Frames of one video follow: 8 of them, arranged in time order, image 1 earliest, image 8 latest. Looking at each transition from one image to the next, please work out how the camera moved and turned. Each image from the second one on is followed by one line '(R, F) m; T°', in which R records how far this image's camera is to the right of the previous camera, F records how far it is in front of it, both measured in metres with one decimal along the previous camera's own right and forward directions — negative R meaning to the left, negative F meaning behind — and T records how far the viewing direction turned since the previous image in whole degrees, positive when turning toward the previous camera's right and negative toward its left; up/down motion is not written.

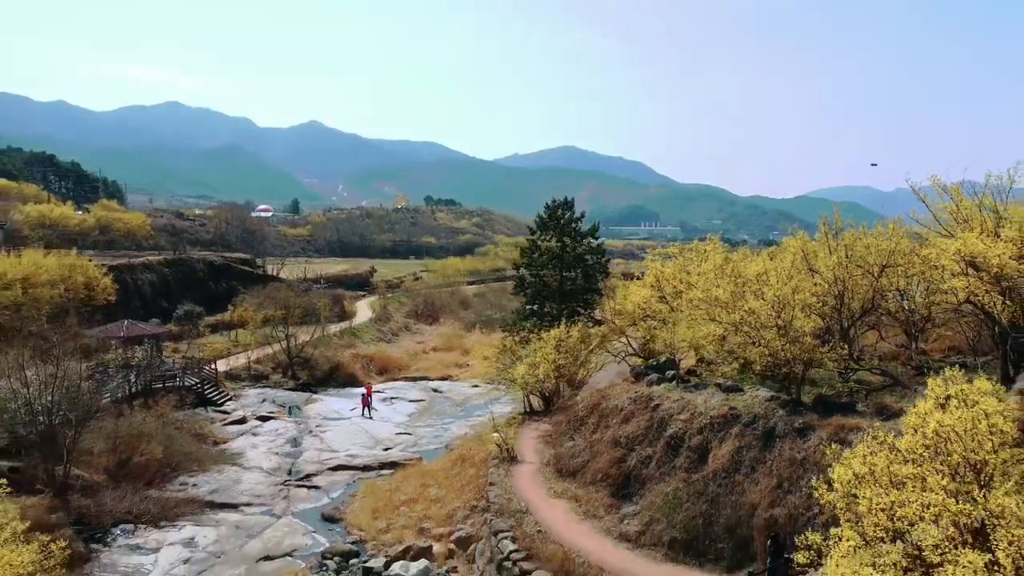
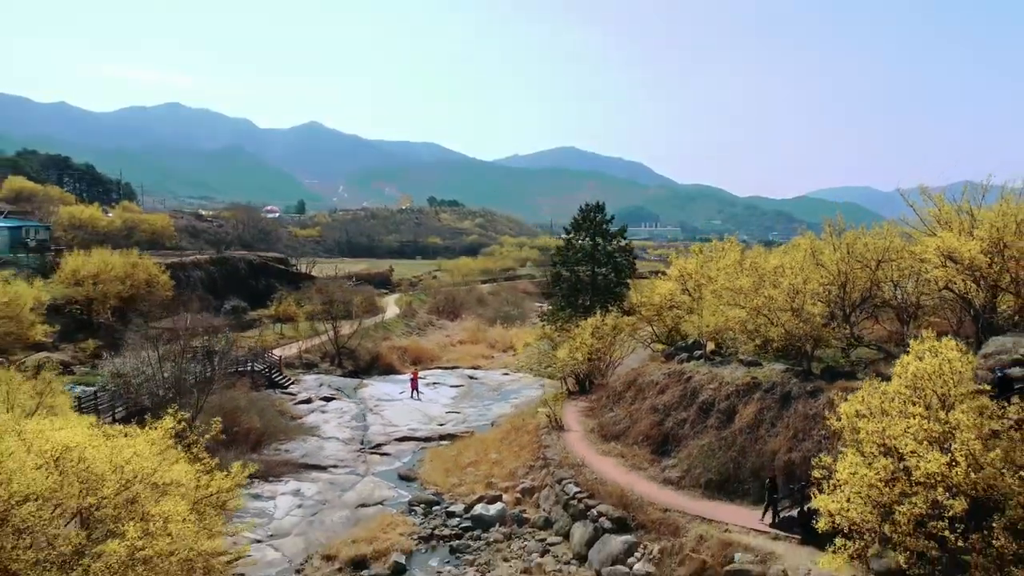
(-2.8, -4.6) m; 0°
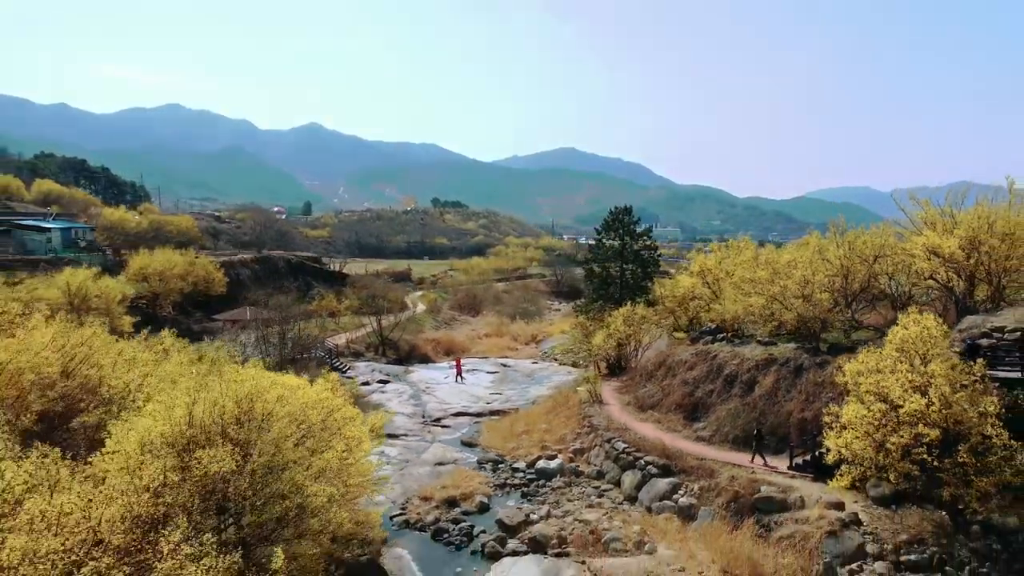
(-3.1, -5.1) m; 0°
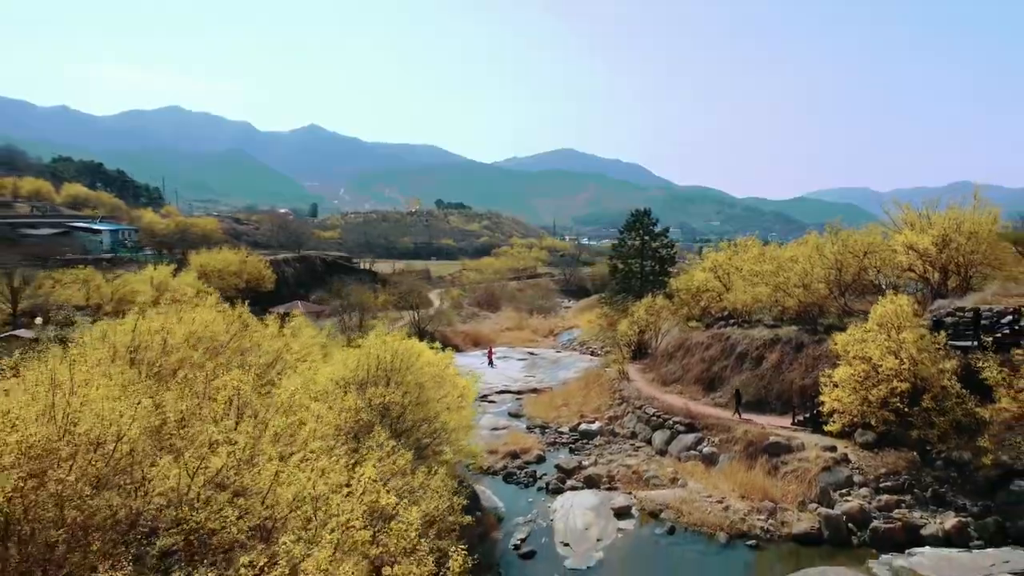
(-3.0, -5.9) m; 0°
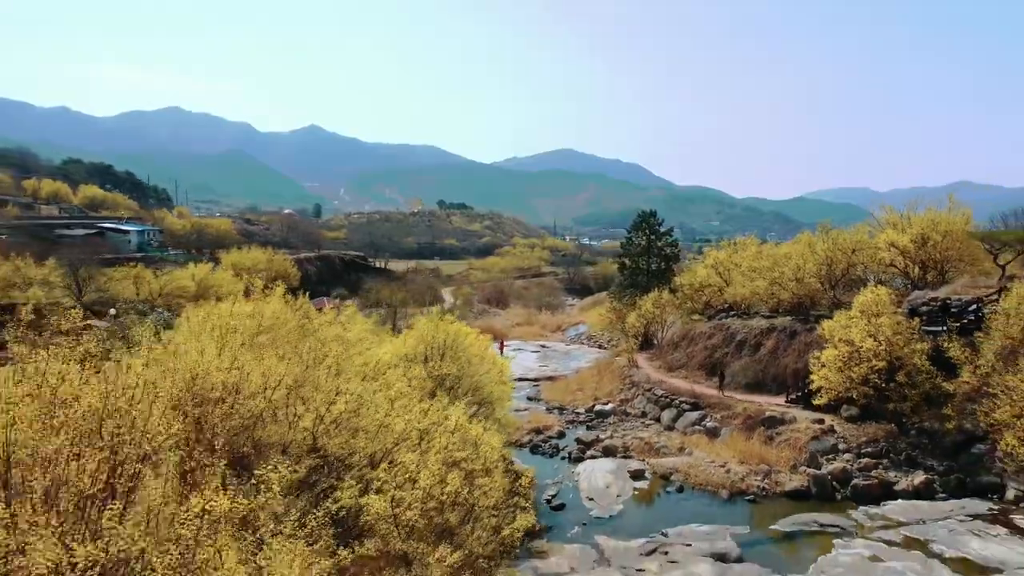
(-1.6, -4.0) m; 0°
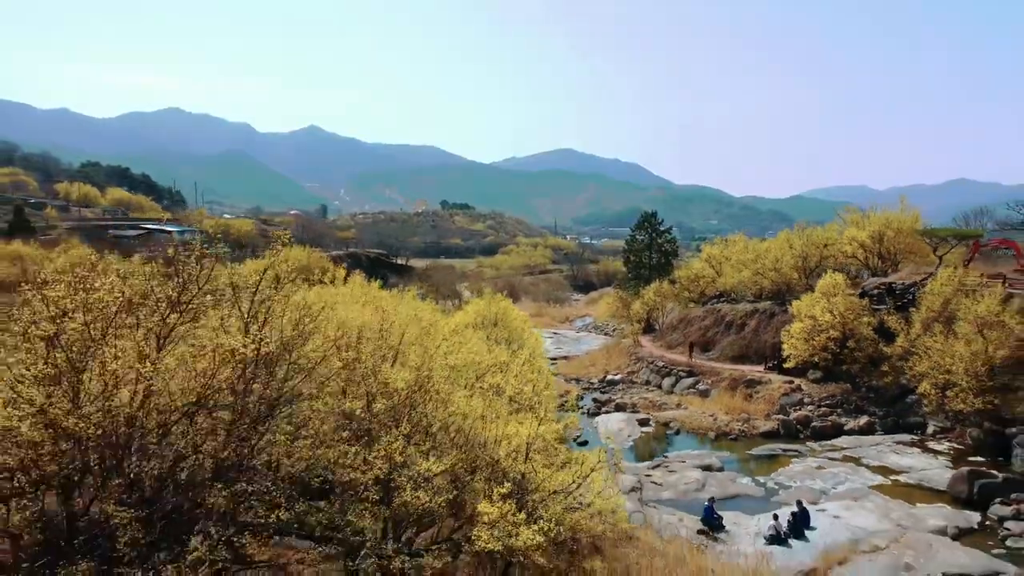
(-2.1, -7.9) m; 0°
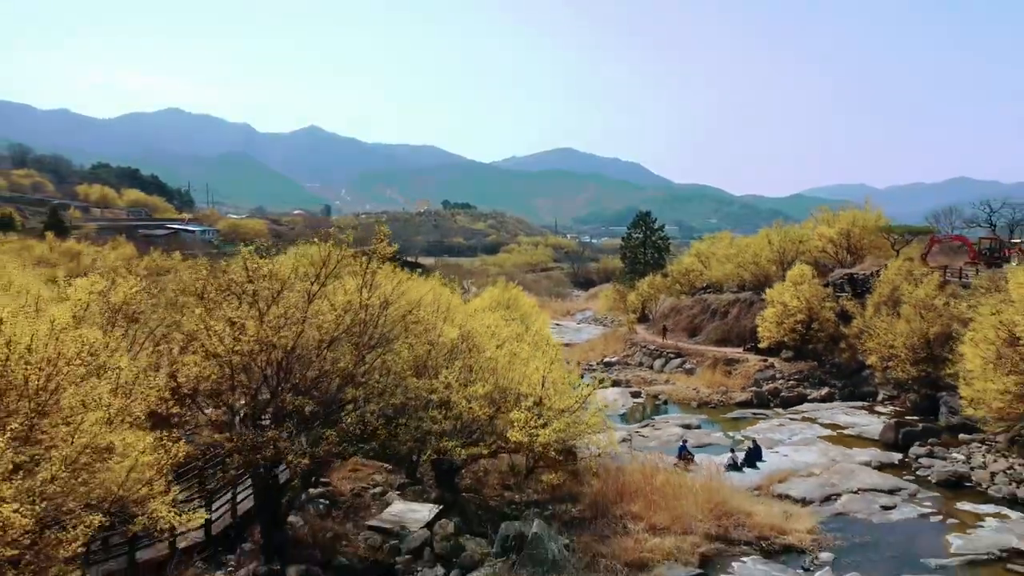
(-0.7, -5.7) m; 0°
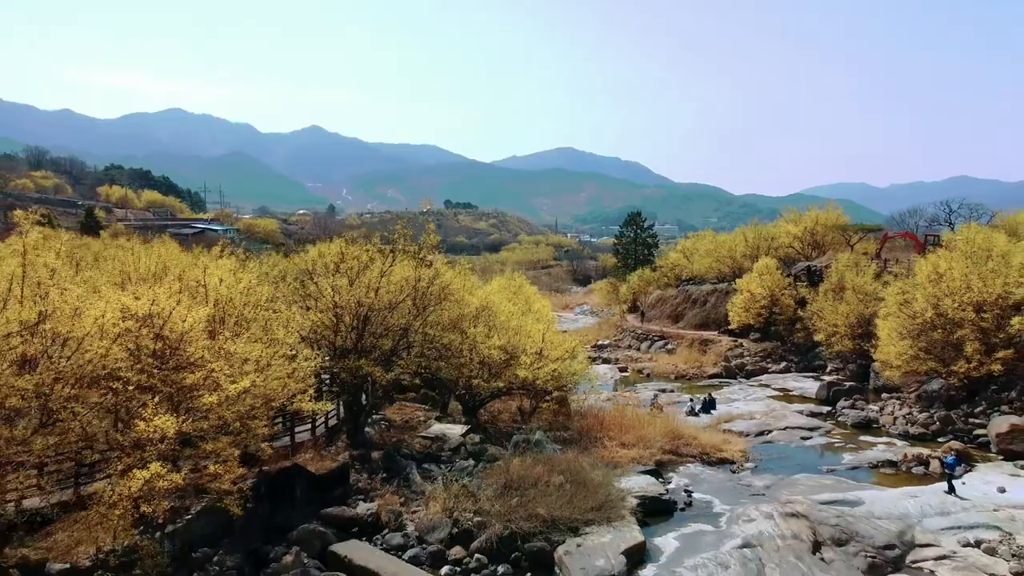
(-0.3, -7.2) m; 0°
